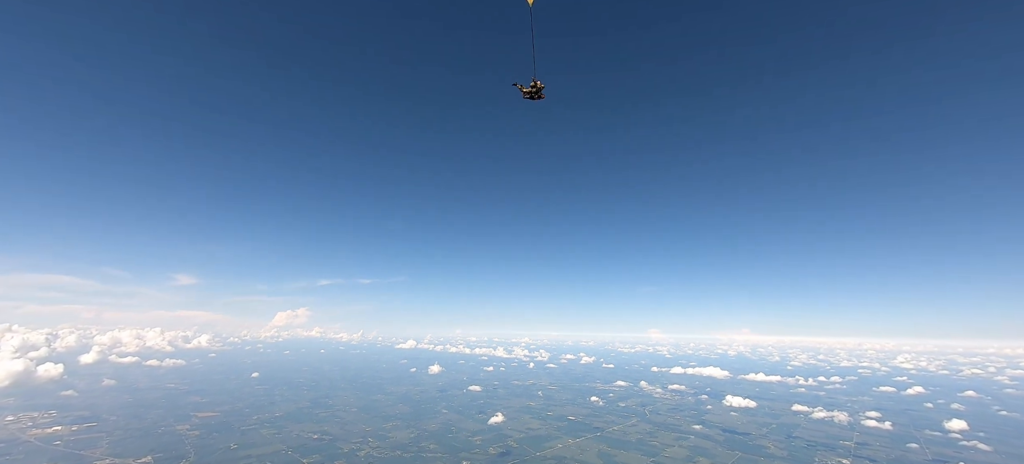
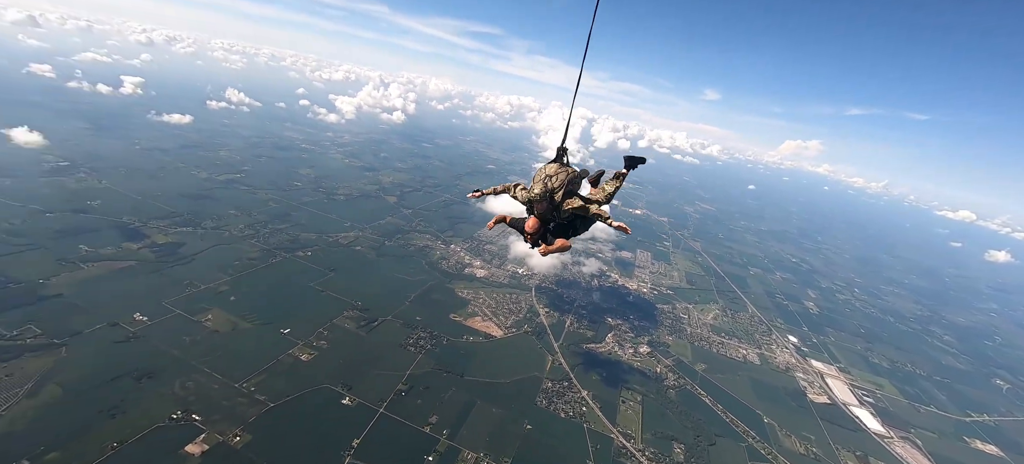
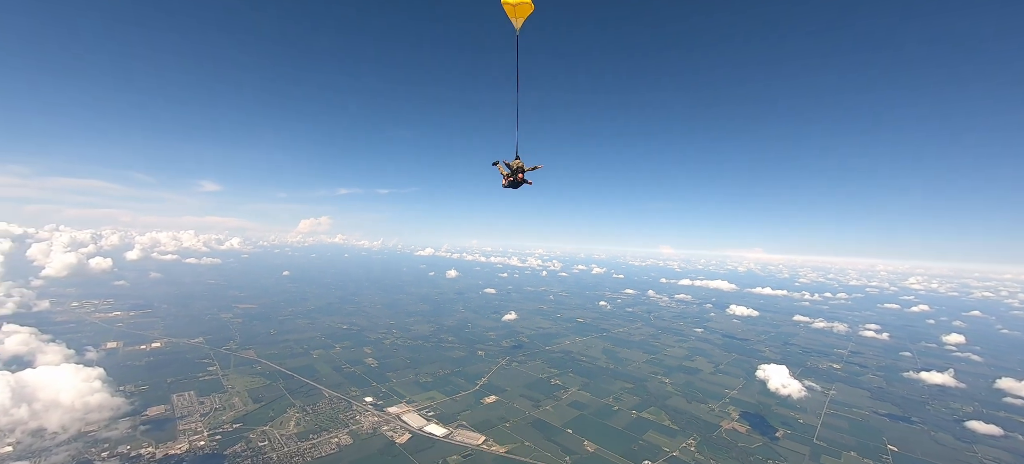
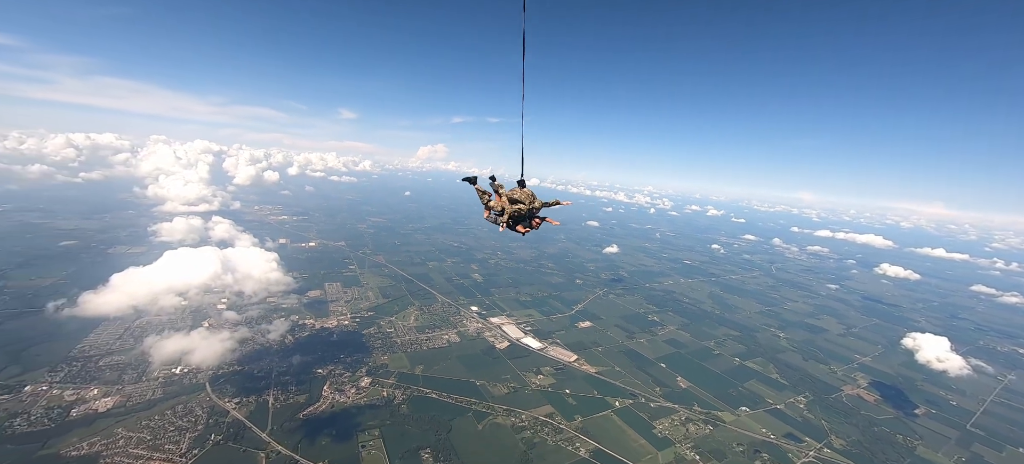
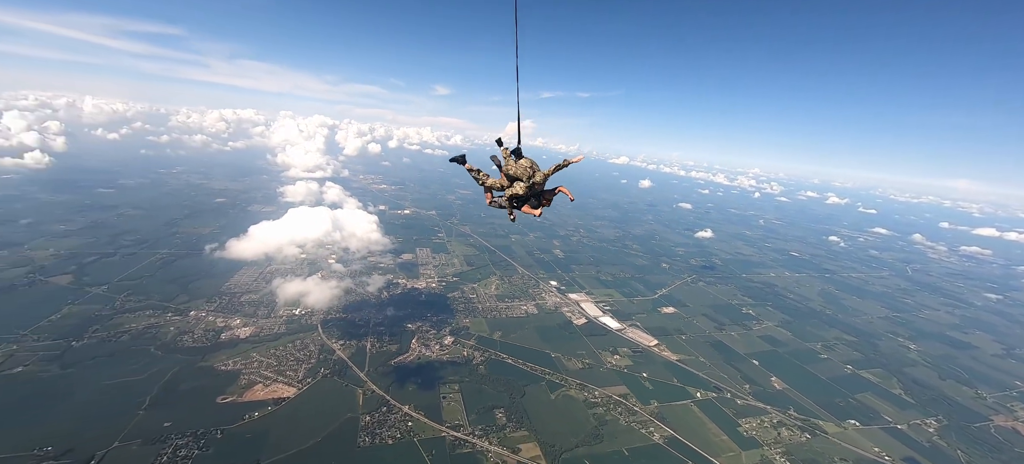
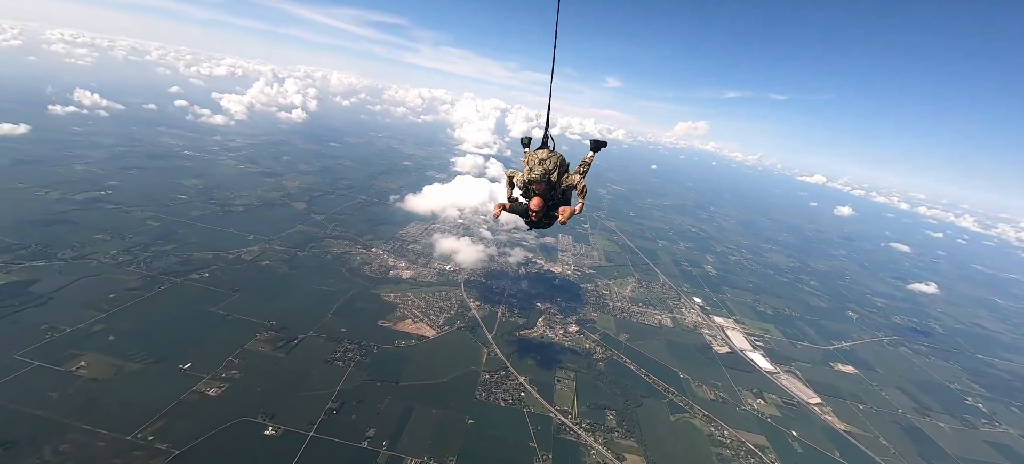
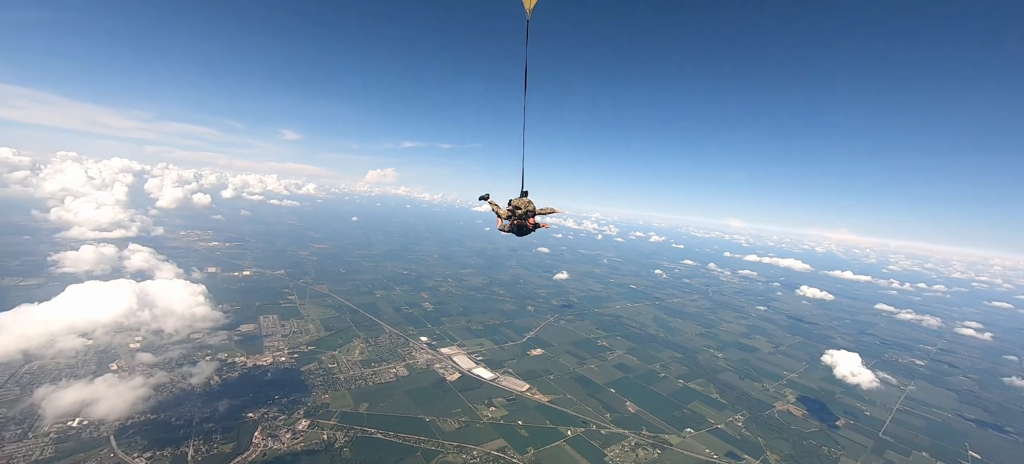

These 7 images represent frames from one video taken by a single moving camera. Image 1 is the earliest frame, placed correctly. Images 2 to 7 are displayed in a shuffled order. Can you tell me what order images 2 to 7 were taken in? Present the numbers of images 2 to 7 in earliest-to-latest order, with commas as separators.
3, 7, 4, 5, 6, 2
